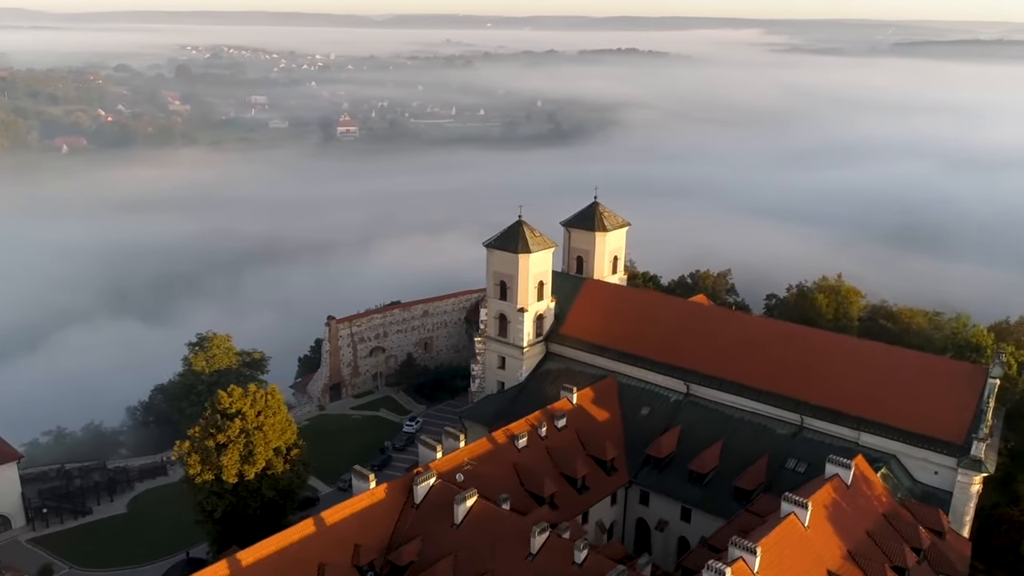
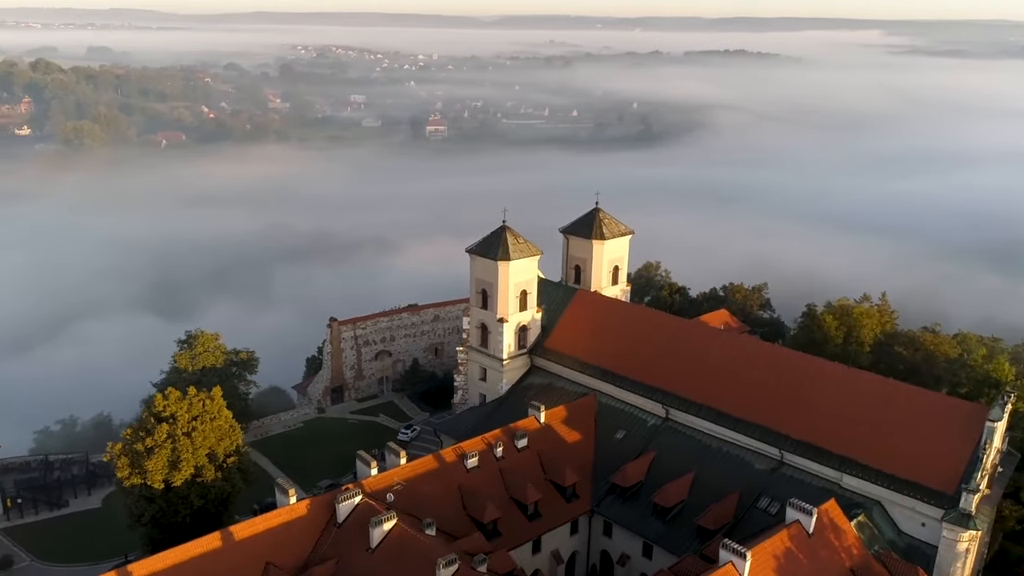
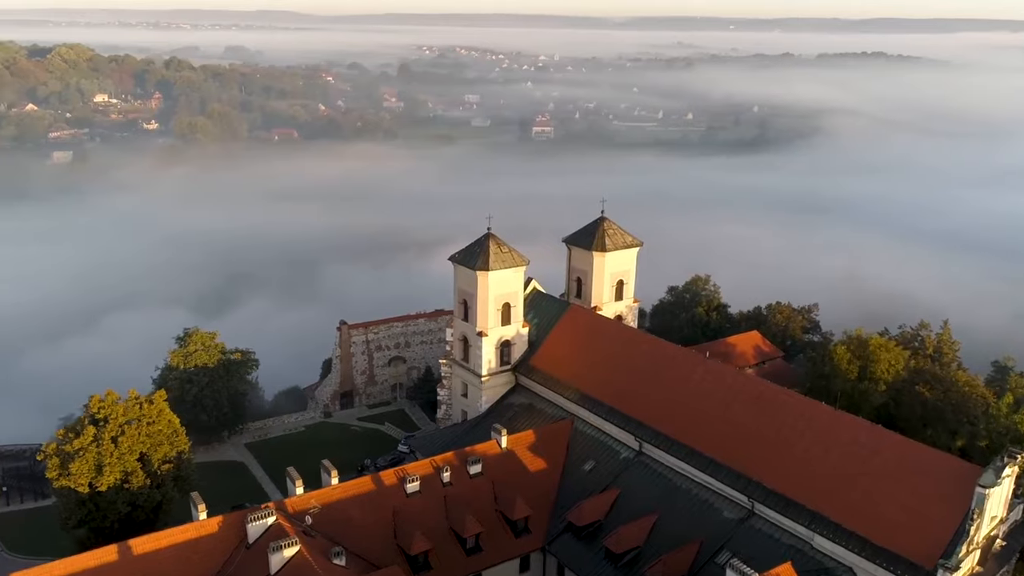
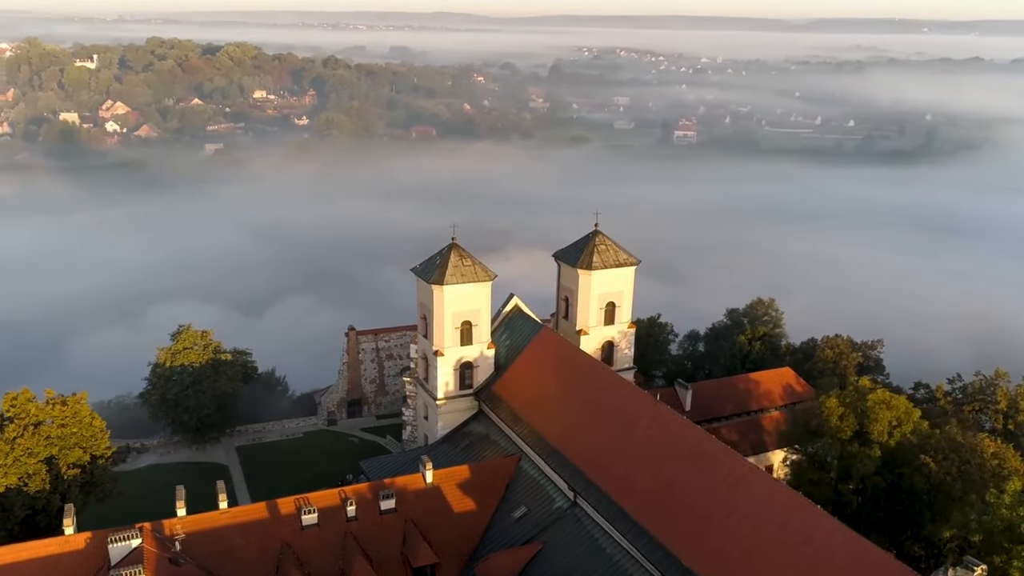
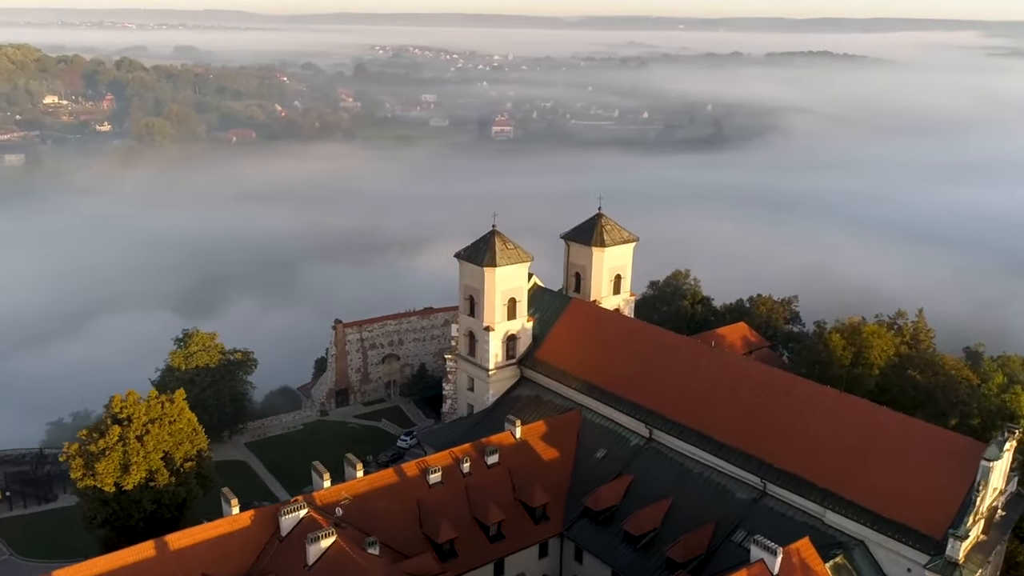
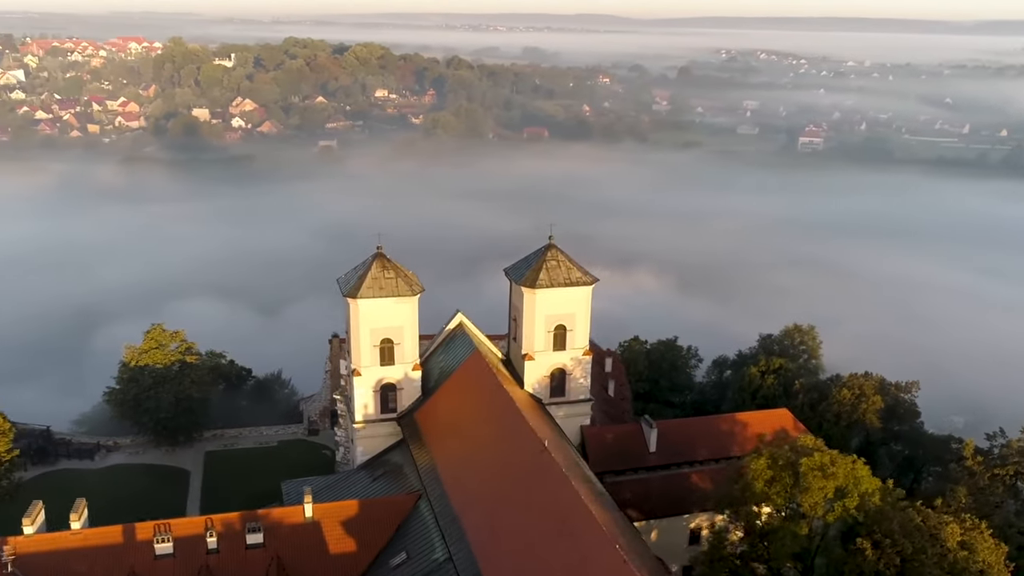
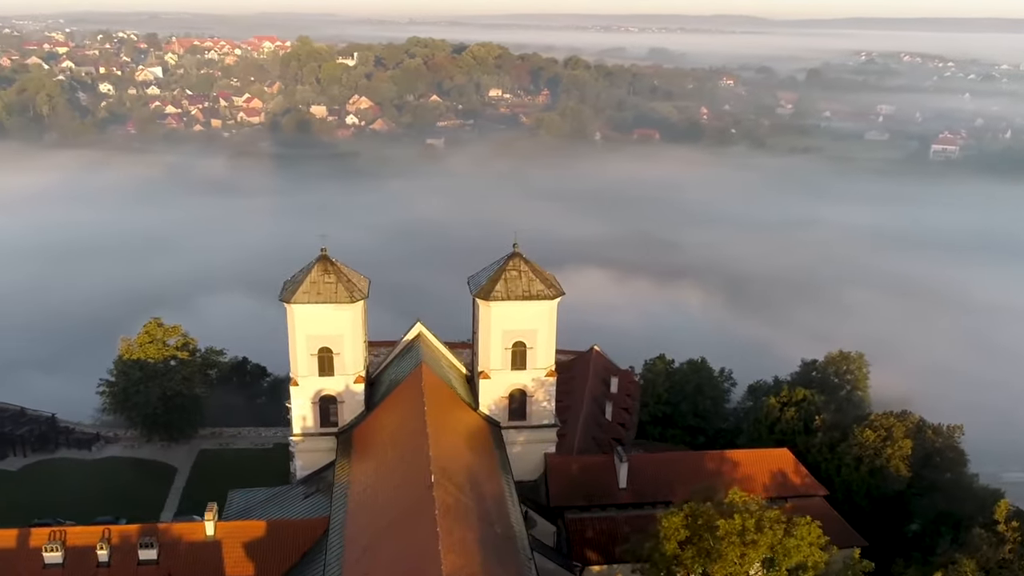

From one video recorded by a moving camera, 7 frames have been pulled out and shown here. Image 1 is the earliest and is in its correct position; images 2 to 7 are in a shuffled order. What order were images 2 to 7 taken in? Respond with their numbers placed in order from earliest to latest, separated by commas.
2, 5, 3, 4, 6, 7
